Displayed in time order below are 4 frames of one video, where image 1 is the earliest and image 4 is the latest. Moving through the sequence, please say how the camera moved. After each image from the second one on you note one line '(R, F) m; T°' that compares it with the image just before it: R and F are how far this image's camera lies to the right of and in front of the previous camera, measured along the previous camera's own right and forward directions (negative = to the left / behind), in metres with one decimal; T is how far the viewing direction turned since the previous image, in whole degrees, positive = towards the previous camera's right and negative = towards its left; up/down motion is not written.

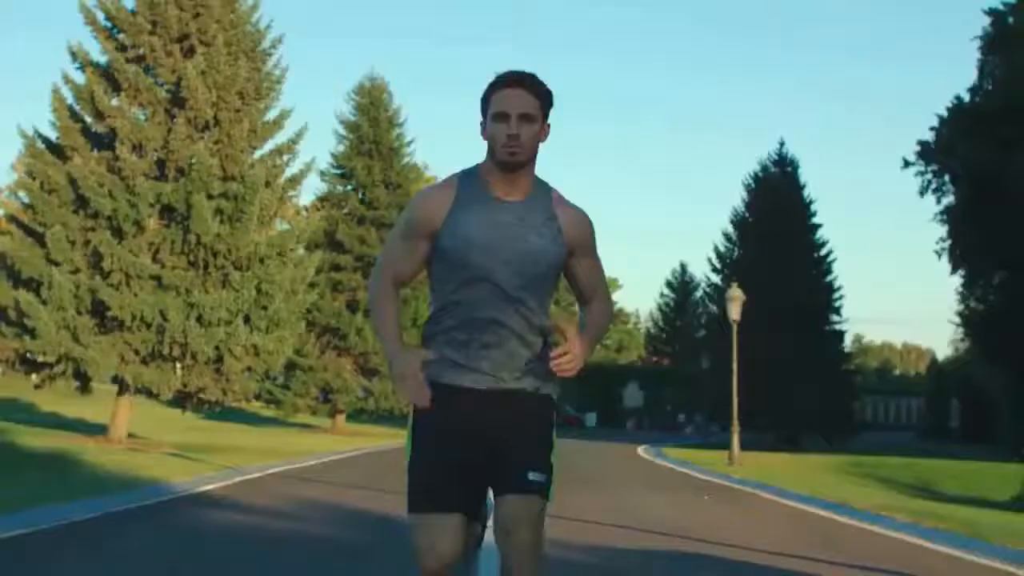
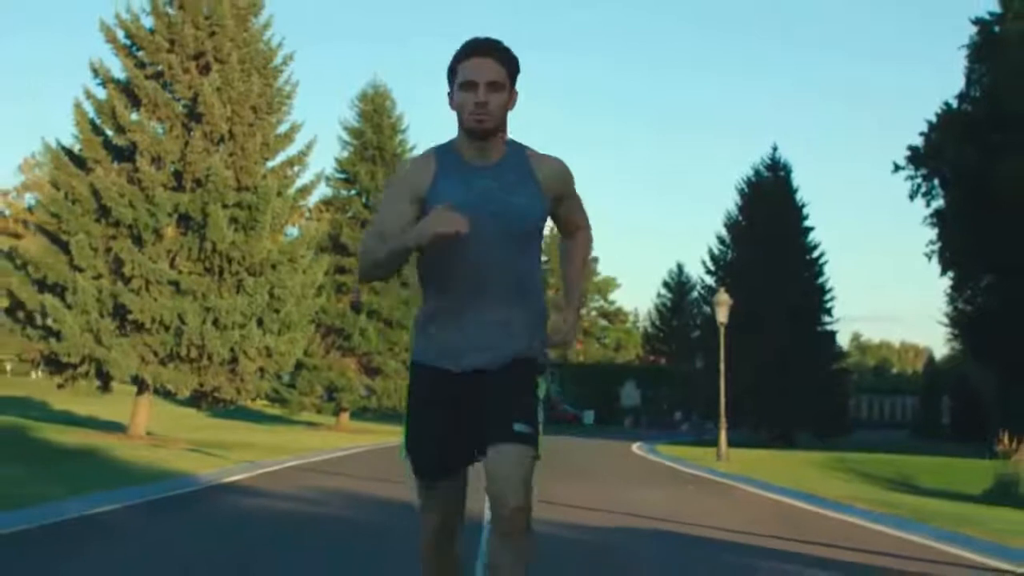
(0.0, -0.6) m; 0°
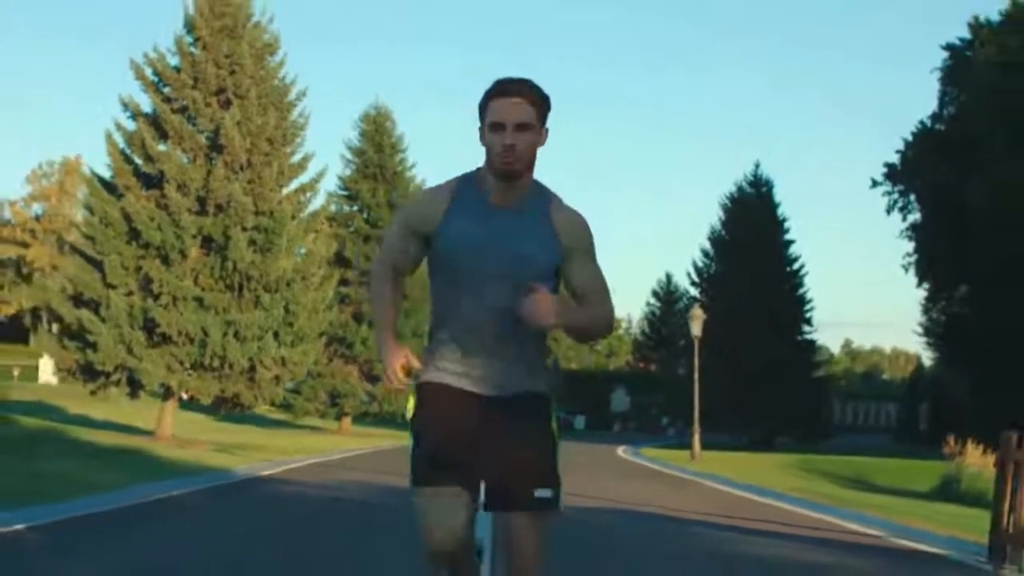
(0.0, -1.1) m; 0°
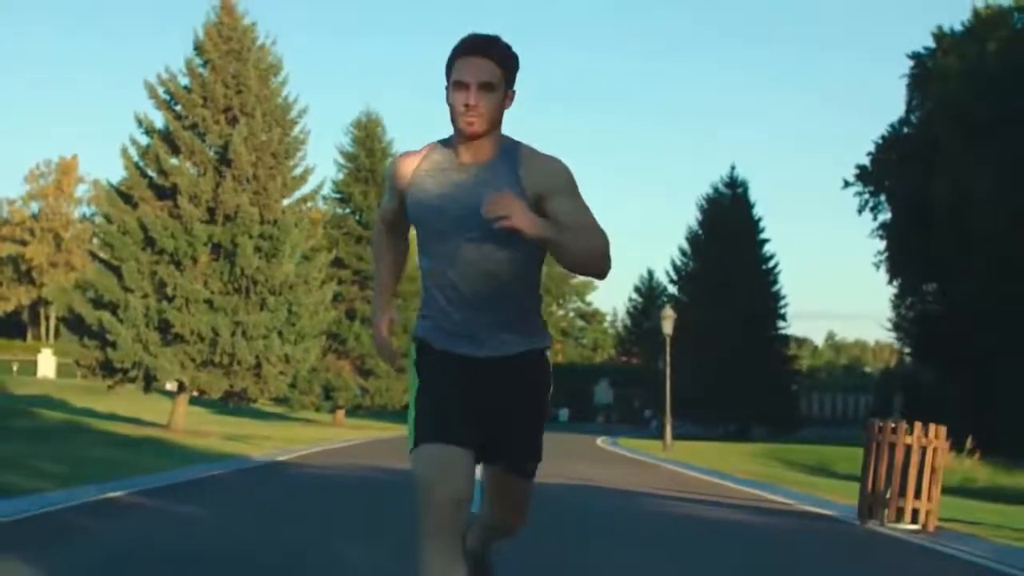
(0.0, -1.1) m; +1°
